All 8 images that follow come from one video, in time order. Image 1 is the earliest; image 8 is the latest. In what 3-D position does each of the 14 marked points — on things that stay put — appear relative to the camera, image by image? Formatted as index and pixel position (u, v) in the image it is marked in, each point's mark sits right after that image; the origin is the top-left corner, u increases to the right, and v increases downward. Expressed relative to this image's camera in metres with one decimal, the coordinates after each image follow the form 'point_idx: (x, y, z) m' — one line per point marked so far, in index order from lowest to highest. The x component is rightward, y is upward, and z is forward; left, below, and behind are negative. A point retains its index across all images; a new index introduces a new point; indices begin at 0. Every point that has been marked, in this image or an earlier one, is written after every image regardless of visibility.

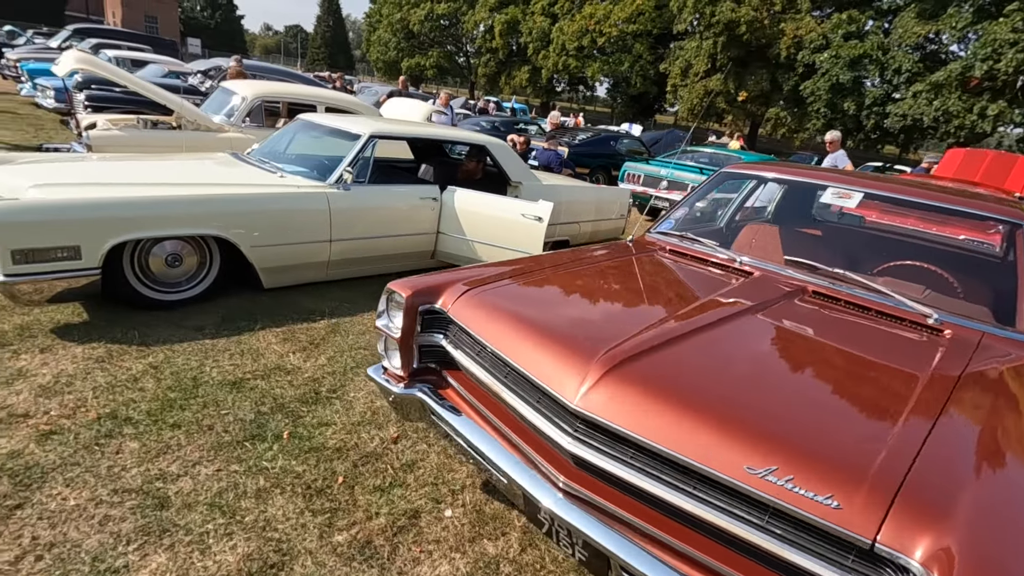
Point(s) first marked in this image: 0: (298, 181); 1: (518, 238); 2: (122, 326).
0: (-1.8, +0.9, +4.5) m
1: (+0.1, +0.5, +4.9) m
2: (-2.6, -0.3, +3.6) m
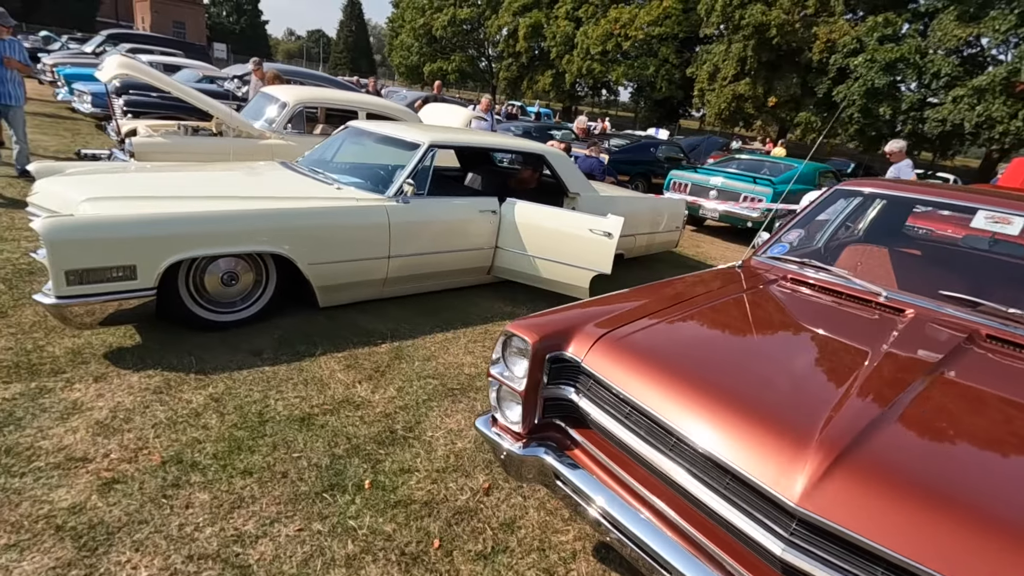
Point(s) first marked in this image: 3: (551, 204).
0: (-1.2, +0.7, +4.3) m
1: (+0.6, +0.3, +4.6) m
2: (-2.1, -0.4, +3.4) m
3: (+0.4, +0.9, +5.8) m
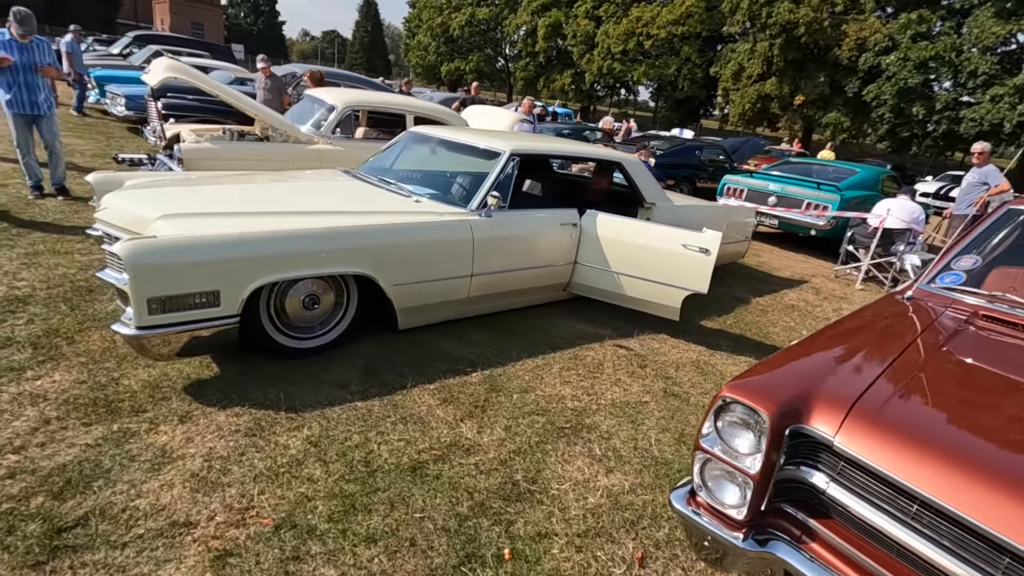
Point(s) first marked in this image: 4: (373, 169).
0: (-0.6, +0.6, +3.9) m
1: (+1.3, +0.1, +4.3) m
2: (-1.4, -0.5, +3.1) m
3: (+1.1, +0.7, +5.4) m
4: (-1.4, +1.2, +5.2) m
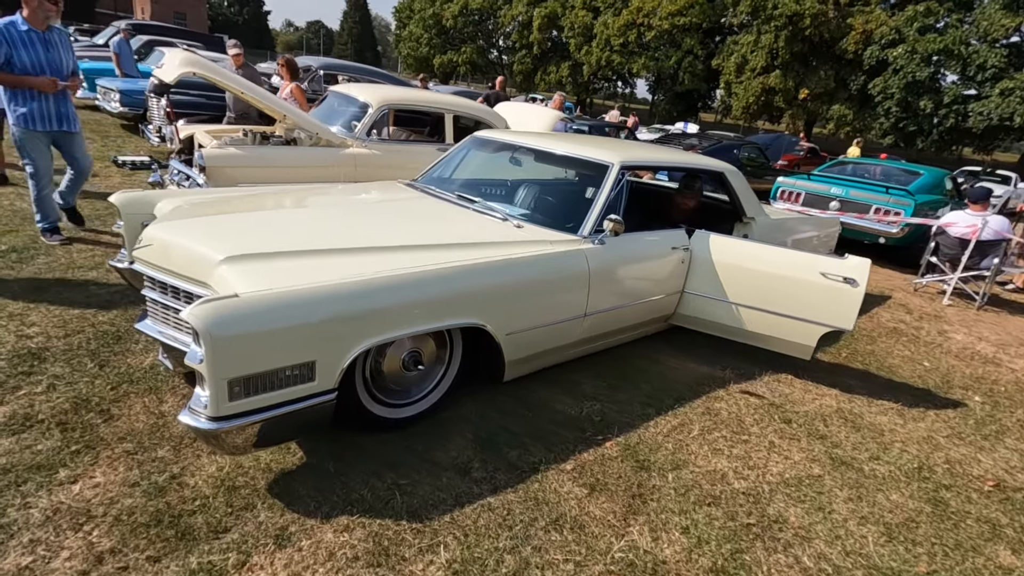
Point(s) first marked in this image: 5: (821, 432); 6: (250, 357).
0: (+0.2, +0.3, +3.3) m
1: (+2.1, -0.1, +3.6) m
2: (-0.7, -0.8, +2.4) m
3: (+1.8, +0.5, +4.8) m
4: (-0.7, +0.9, +4.5) m
5: (+1.9, -0.9, +3.3) m
6: (-1.0, -0.3, +2.0) m
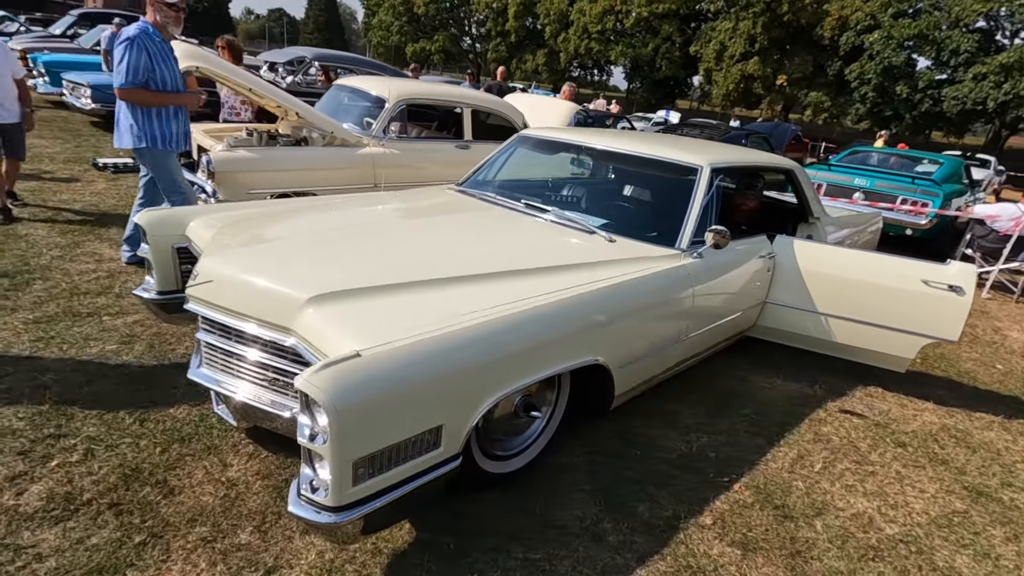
0: (+0.7, +0.2, +2.9) m
1: (+2.6, -0.2, +3.4) m
2: (-0.1, -1.0, +2.0) m
3: (+2.3, +0.5, +4.5) m
4: (-0.2, +0.8, +4.0) m
5: (+2.4, -0.9, +3.0) m
6: (-0.4, -0.4, +1.6) m
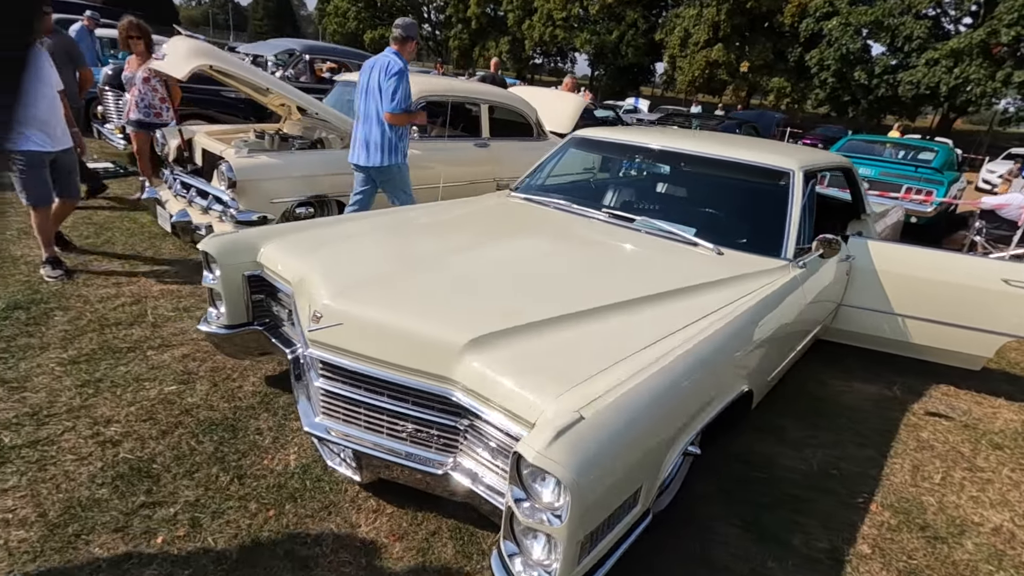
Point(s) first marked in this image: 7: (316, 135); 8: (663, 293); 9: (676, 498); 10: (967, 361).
0: (+1.2, +0.1, +2.8) m
1: (+3.1, -0.2, +3.4) m
2: (+0.5, -1.1, +1.9) m
3: (+2.7, +0.5, +4.5) m
4: (+0.2, +0.7, +3.8) m
5: (+3.0, -1.0, +3.0) m
6: (+0.2, -0.6, +1.4) m
7: (-2.0, +1.6, +5.5) m
8: (+0.6, 0.0, +2.2) m
9: (+0.7, -0.9, +2.2) m
10: (+3.0, -0.5, +3.6) m
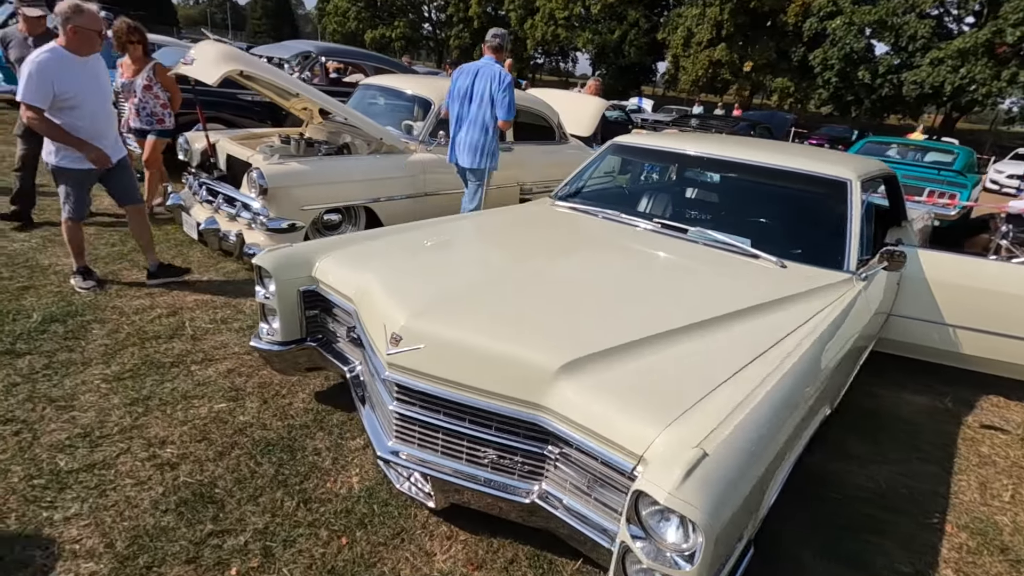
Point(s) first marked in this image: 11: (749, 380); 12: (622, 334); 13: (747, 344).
0: (+1.5, +0.1, +2.7) m
1: (+3.4, -0.2, +3.3) m
2: (+0.8, -1.2, +1.8) m
3: (+3.0, +0.4, +4.4) m
4: (+0.5, +0.6, +3.8) m
5: (+3.3, -1.0, +3.0) m
6: (+0.5, -0.6, +1.4) m
7: (-1.7, +1.5, +5.4) m
8: (+0.9, -0.1, +2.2) m
9: (+1.0, -1.0, +2.2) m
10: (+3.3, -0.6, +3.5) m
11: (+0.8, -0.3, +1.7) m
12: (+0.4, -0.2, +1.9) m
13: (+0.9, -0.2, +2.0) m
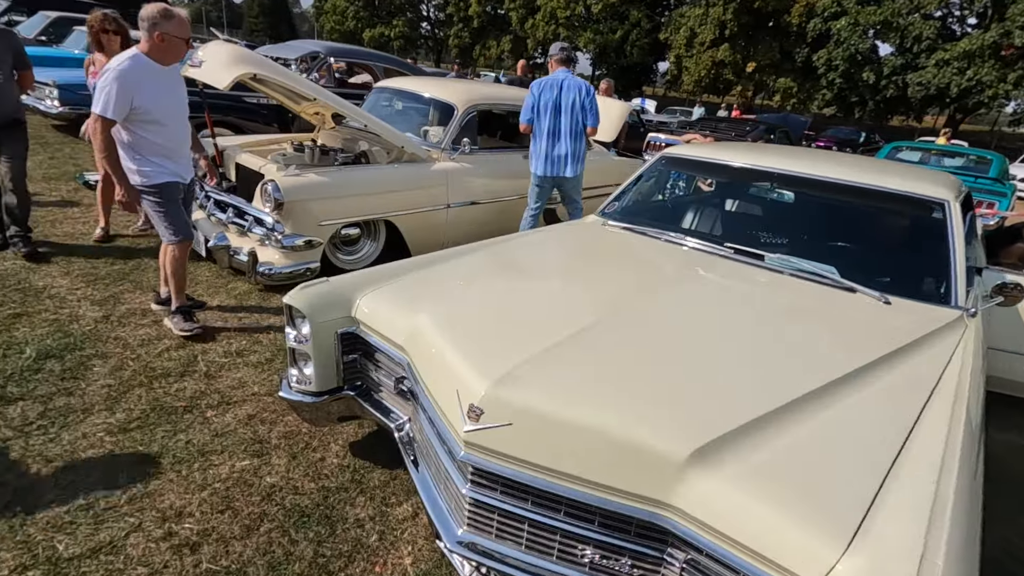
0: (+1.8, -0.1, +2.4) m
1: (+3.6, -0.4, +3.0) m
2: (+1.1, -1.3, +1.5) m
3: (+3.2, +0.3, +4.1) m
4: (+0.8, +0.5, +3.4) m
5: (+3.6, -1.2, +2.7) m
6: (+0.8, -0.8, +1.0) m
7: (-1.4, +1.3, +5.0) m
8: (+1.2, -0.3, +1.8) m
9: (+1.2, -1.1, +1.8) m
10: (+3.6, -0.7, +3.2) m
11: (+1.1, -0.5, +1.4) m
12: (+0.7, -0.3, +1.5) m
13: (+1.1, -0.4, +1.6) m
